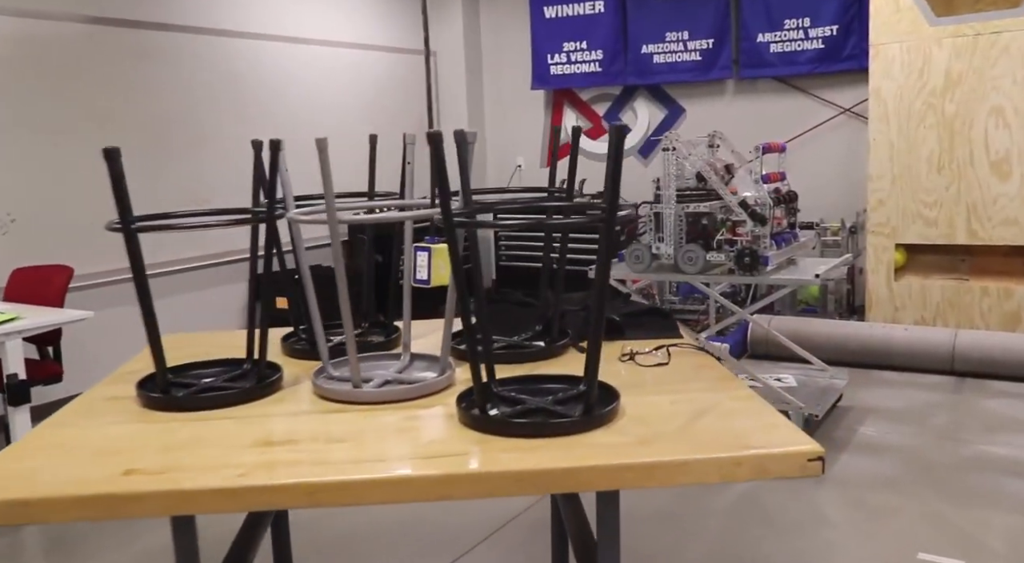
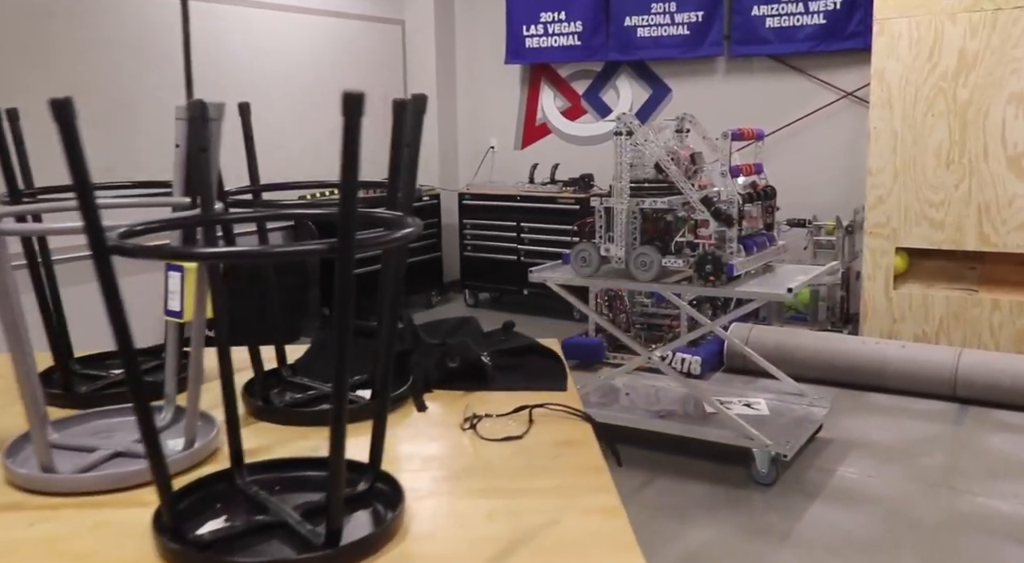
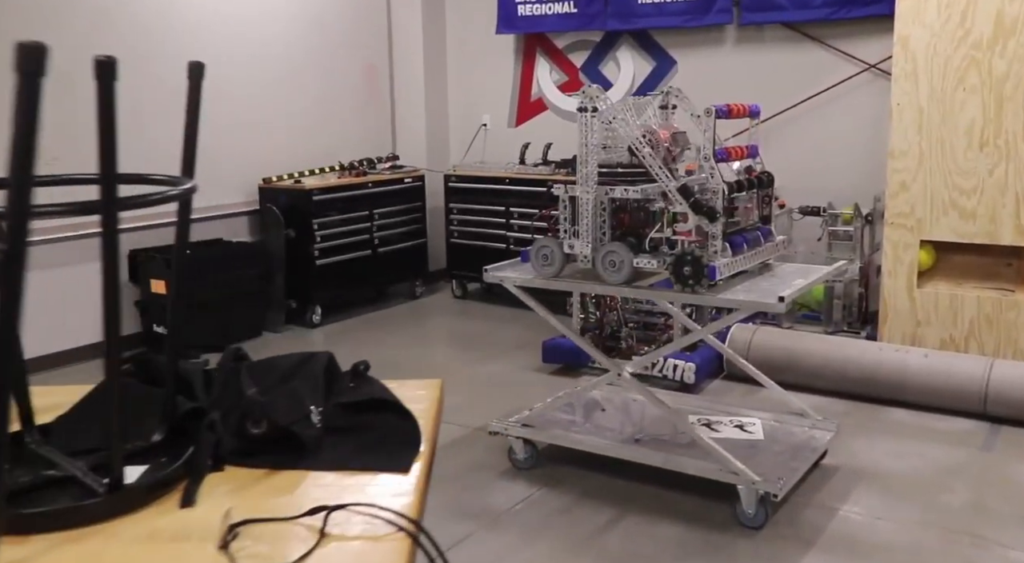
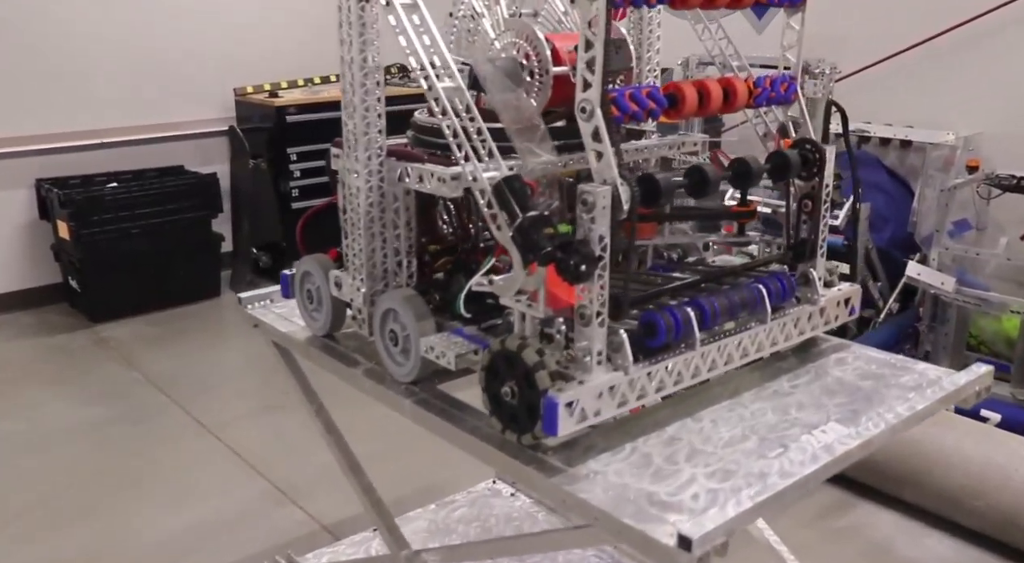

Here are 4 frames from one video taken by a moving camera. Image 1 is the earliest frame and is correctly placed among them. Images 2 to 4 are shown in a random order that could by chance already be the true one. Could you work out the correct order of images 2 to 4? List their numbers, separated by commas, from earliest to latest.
2, 3, 4
